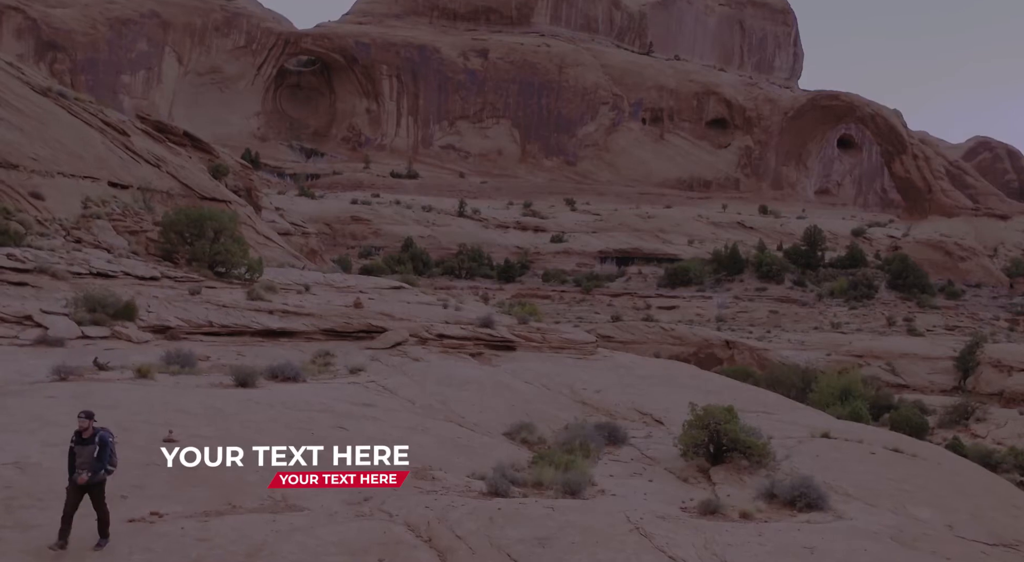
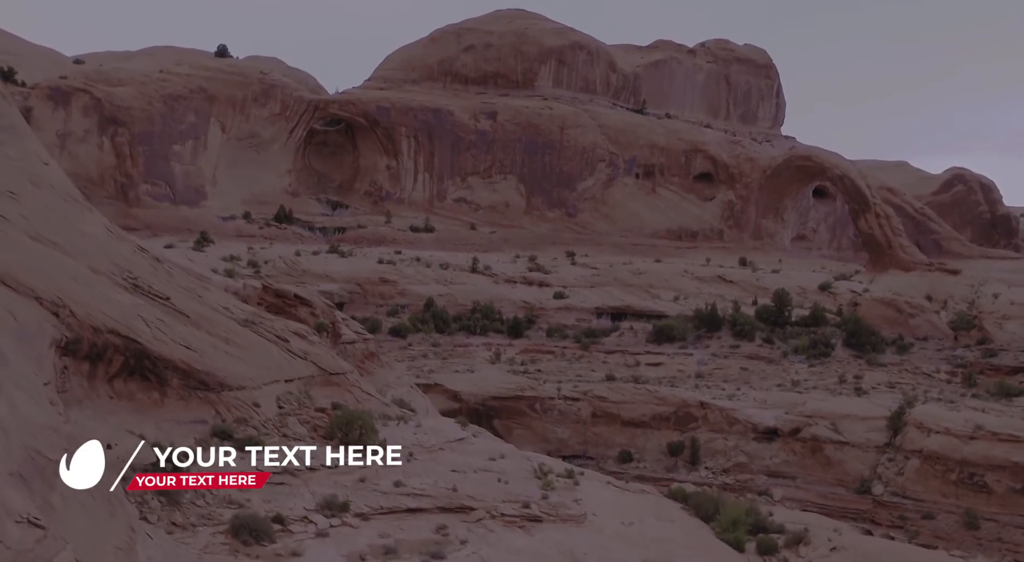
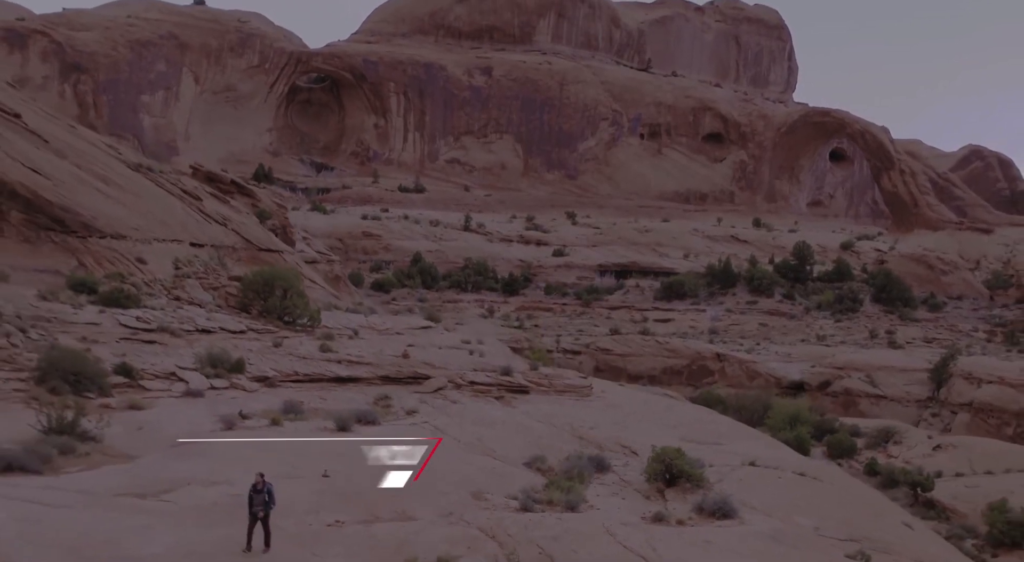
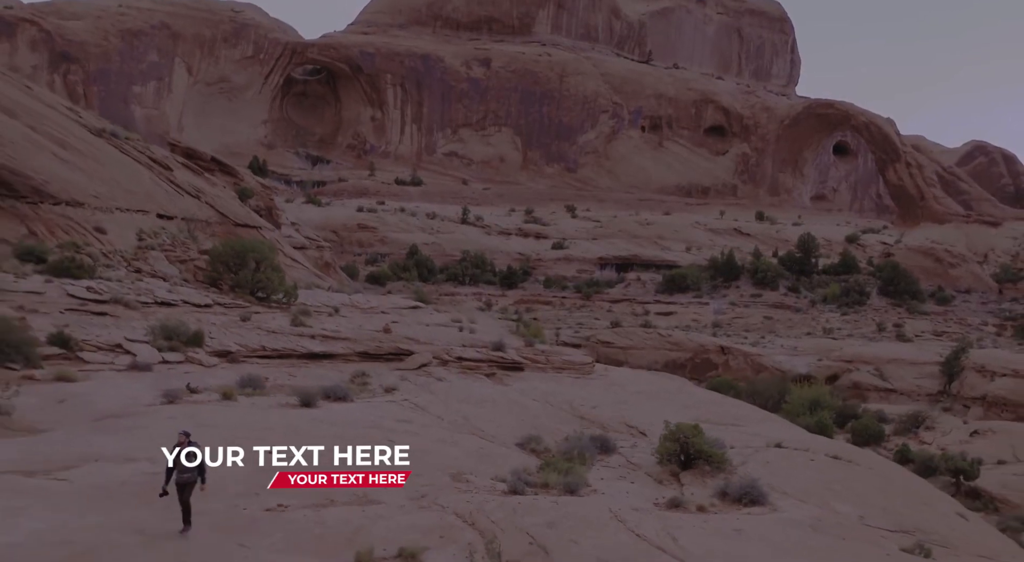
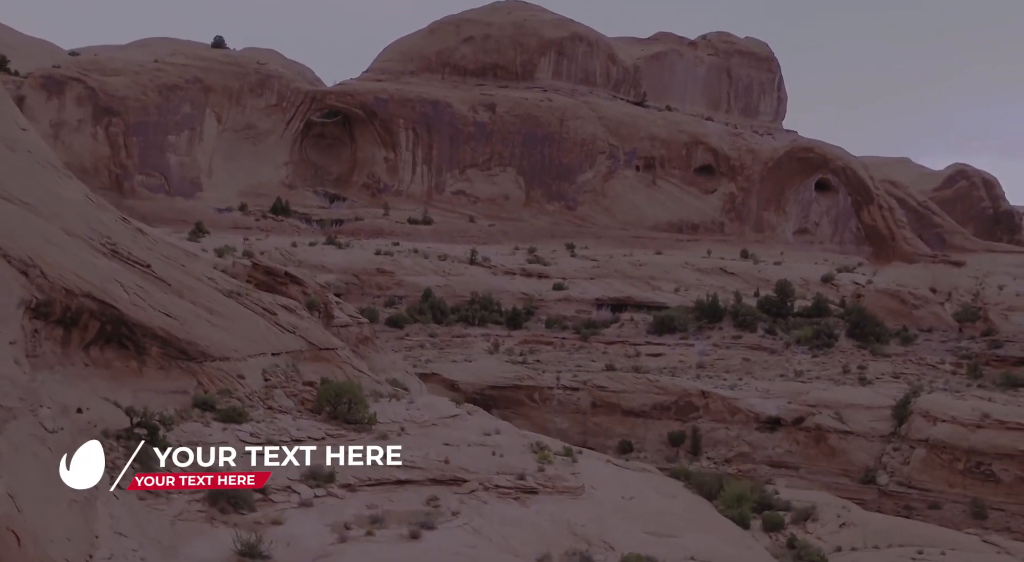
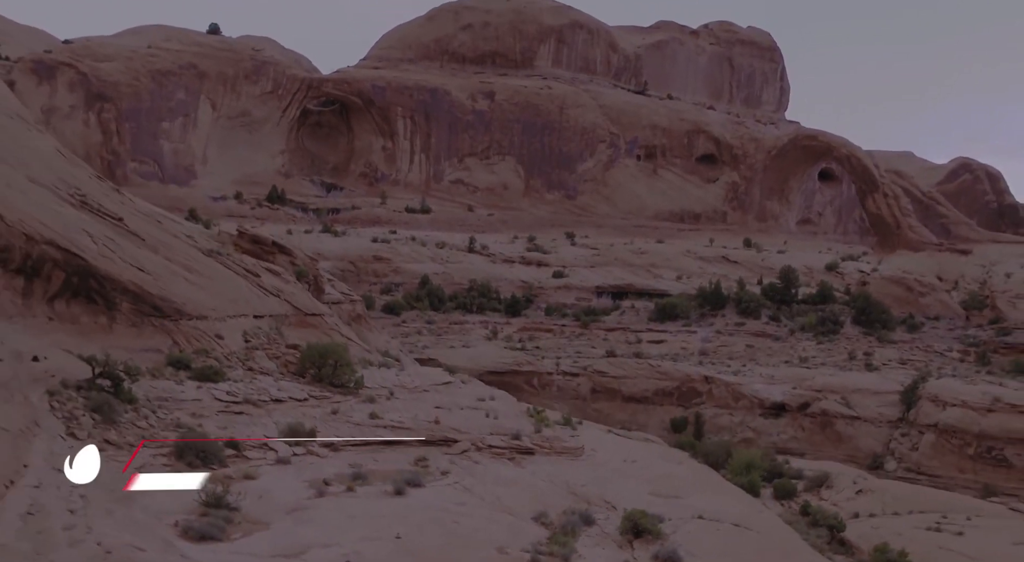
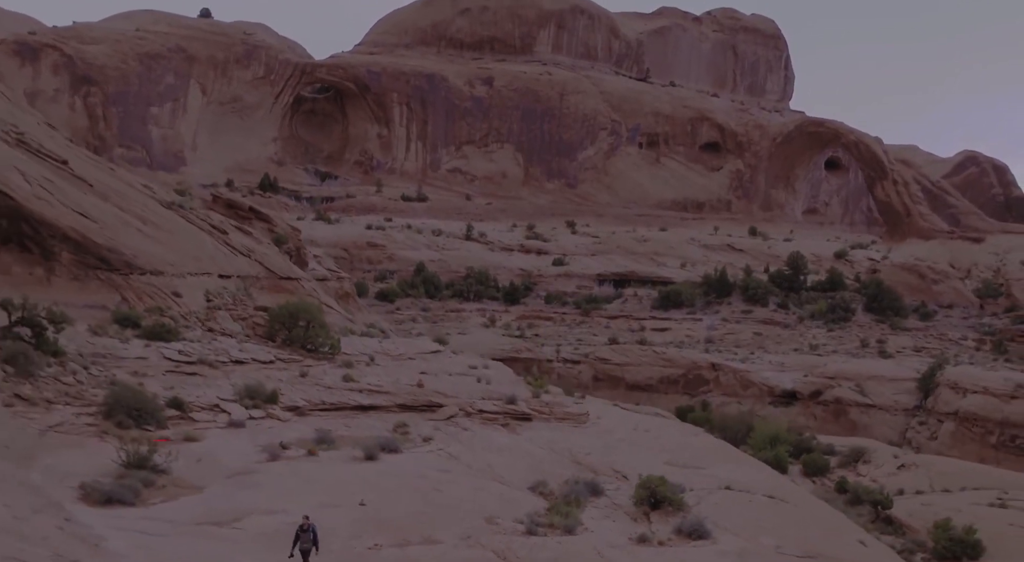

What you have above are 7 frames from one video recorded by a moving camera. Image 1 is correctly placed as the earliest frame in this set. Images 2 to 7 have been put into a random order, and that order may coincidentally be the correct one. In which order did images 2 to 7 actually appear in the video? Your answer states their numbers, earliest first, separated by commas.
4, 3, 7, 6, 5, 2
